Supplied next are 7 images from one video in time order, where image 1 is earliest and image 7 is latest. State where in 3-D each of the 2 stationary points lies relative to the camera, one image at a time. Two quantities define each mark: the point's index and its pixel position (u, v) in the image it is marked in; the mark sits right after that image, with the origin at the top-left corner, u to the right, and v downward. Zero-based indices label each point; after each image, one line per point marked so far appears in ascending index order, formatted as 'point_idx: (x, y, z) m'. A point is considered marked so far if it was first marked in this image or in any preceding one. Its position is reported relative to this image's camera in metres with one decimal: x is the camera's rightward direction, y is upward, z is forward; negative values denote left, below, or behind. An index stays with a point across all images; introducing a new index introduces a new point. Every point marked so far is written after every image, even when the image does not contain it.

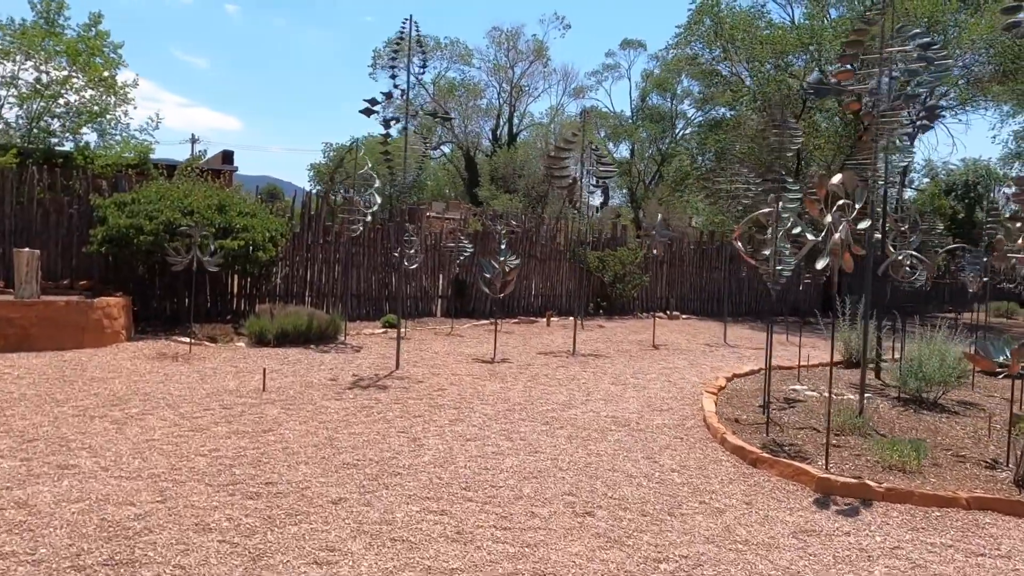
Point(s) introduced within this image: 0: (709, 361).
0: (+2.6, -1.0, +9.2) m
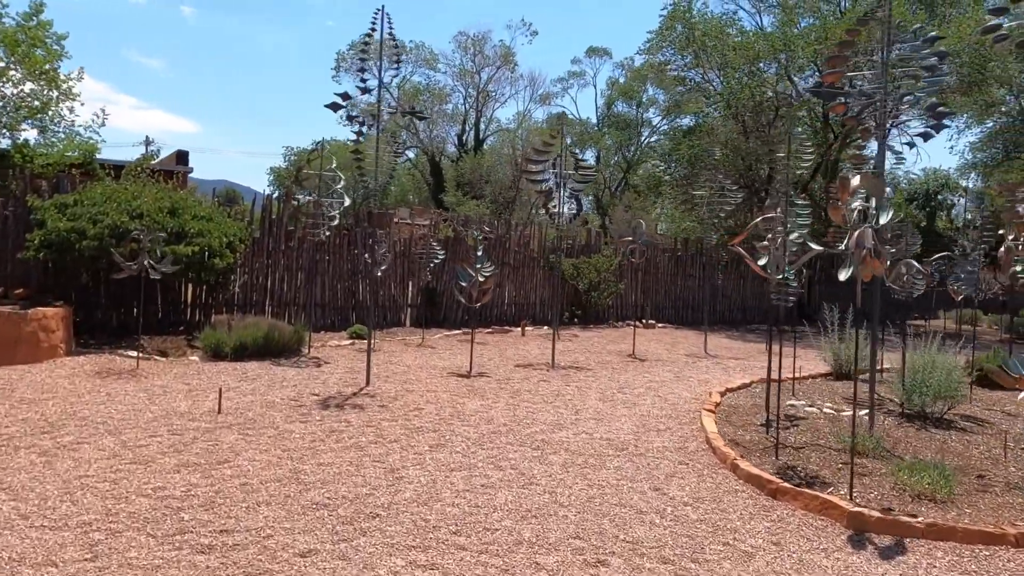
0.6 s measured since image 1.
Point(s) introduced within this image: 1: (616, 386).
0: (+2.3, -1.1, +8.9) m
1: (+1.1, -1.1, +7.6) m
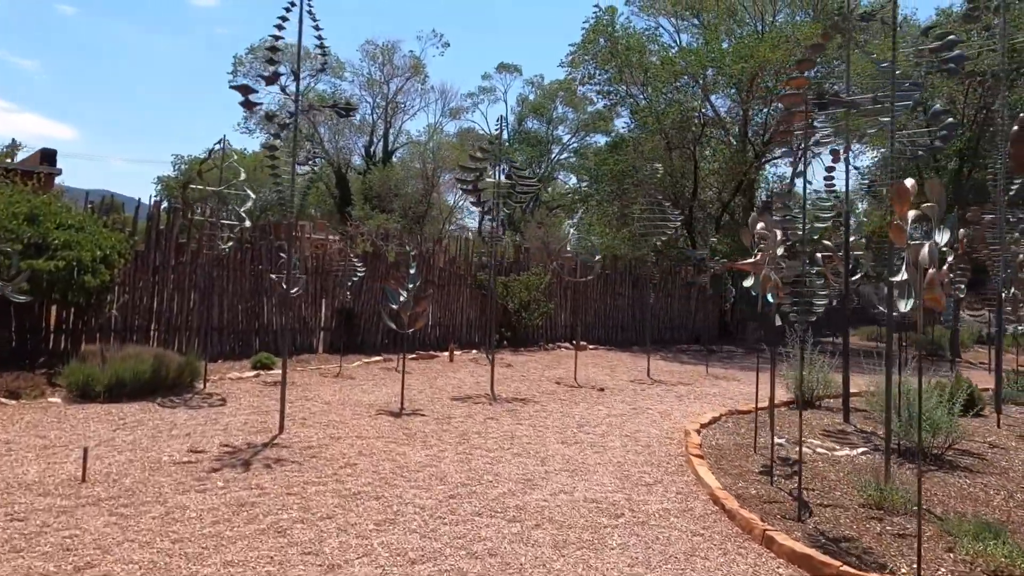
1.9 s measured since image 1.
0: (+1.6, -1.3, +8.1) m
1: (+0.6, -1.3, +6.7) m
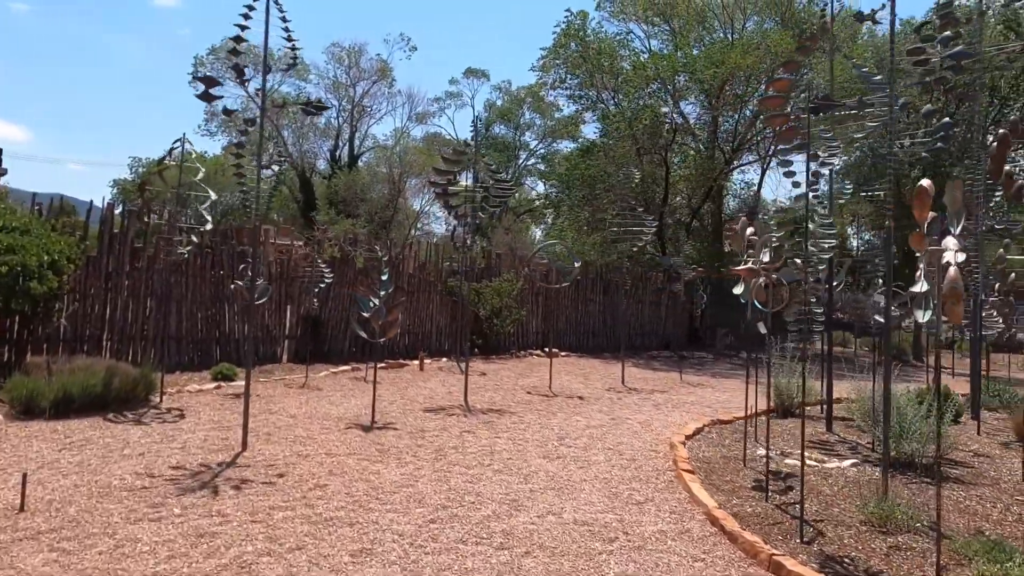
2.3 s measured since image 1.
0: (+1.3, -1.4, +7.9) m
1: (+0.4, -1.4, +6.4) m
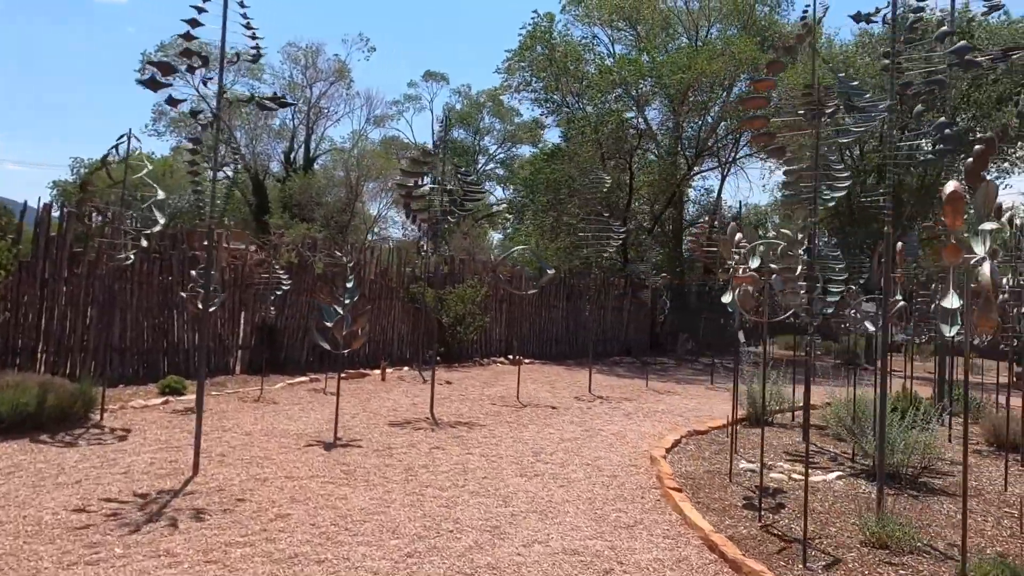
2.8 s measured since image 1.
0: (+1.0, -1.5, +7.6) m
1: (+0.1, -1.4, +6.1) m
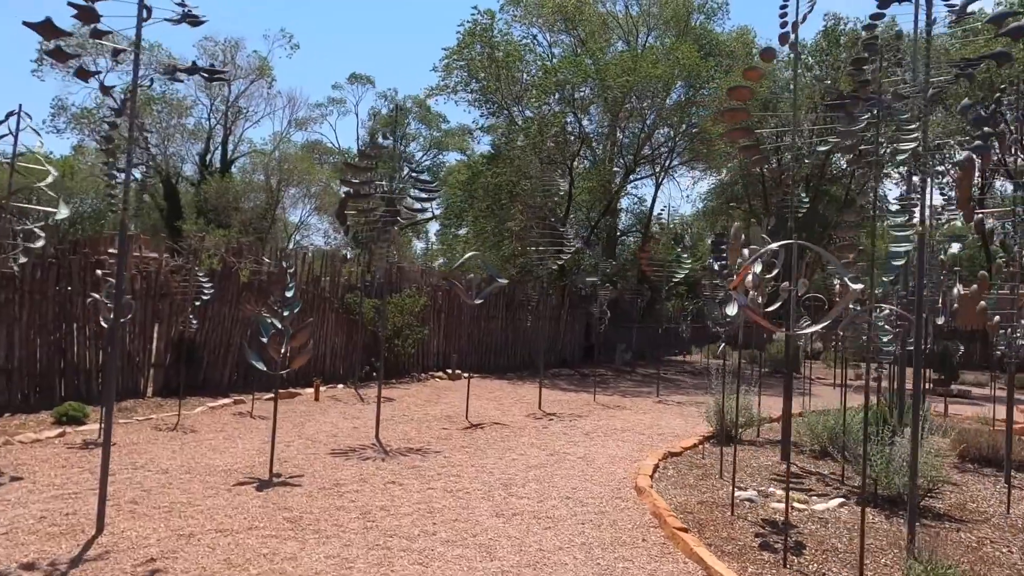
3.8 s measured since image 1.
0: (+0.6, -1.6, +7.0) m
1: (-0.1, -1.5, +5.4) m
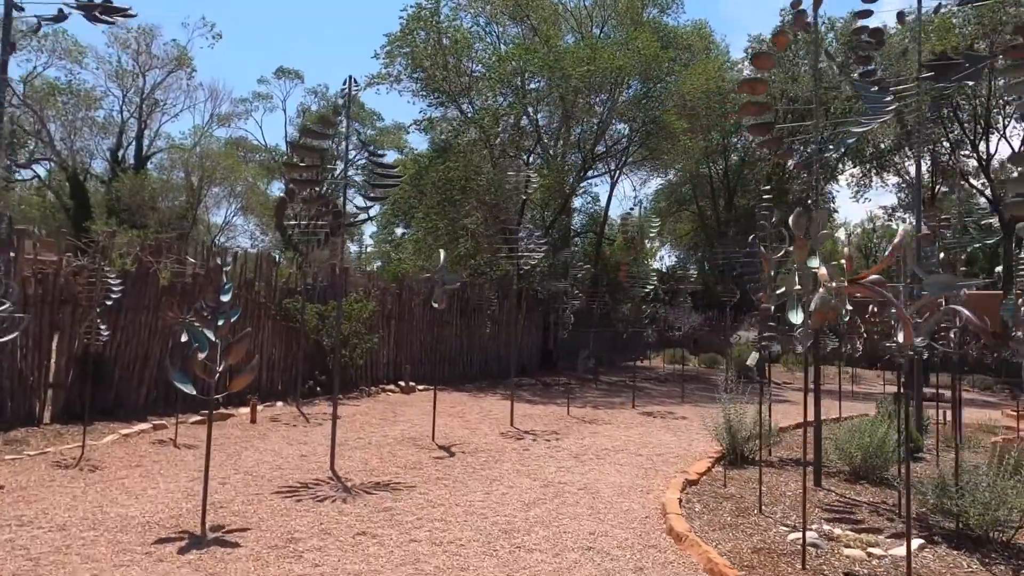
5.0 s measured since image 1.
0: (+0.4, -1.6, +6.0) m
1: (-0.1, -1.5, +4.4) m
